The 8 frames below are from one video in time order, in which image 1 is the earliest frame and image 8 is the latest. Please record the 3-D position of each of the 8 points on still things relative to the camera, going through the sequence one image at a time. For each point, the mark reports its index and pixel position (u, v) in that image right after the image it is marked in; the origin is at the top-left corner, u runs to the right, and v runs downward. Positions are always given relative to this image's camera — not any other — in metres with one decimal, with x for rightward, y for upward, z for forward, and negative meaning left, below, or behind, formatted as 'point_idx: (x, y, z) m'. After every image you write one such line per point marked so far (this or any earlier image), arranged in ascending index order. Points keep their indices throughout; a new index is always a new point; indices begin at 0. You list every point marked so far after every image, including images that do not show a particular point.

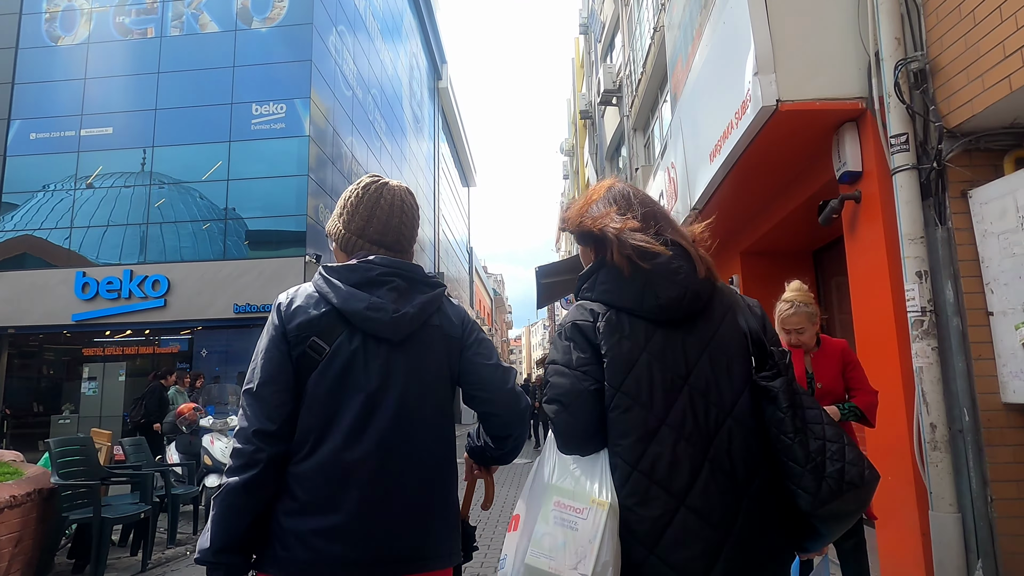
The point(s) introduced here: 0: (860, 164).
0: (+2.1, +0.7, +3.9) m
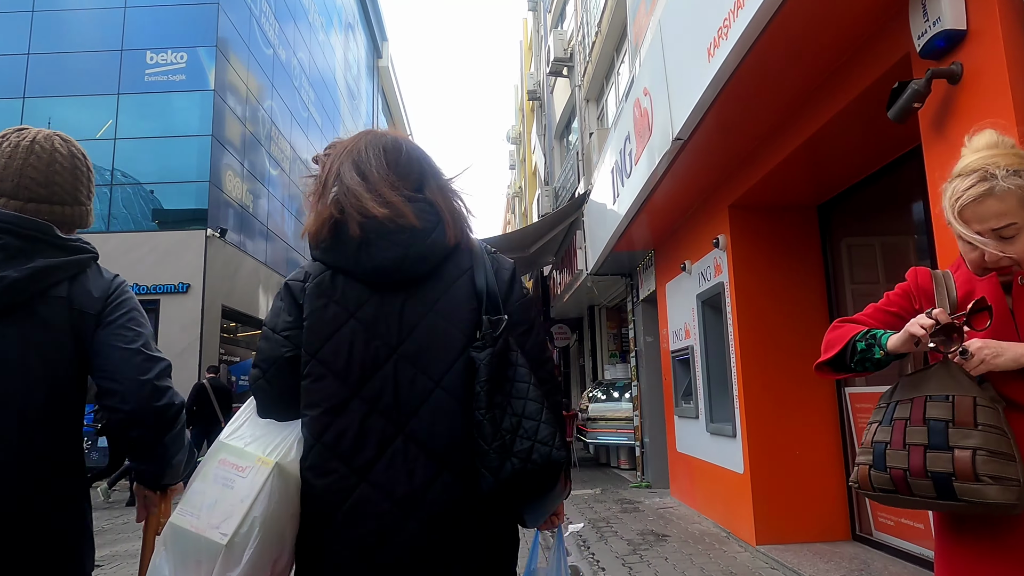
0: (+1.7, +1.0, +2.5) m
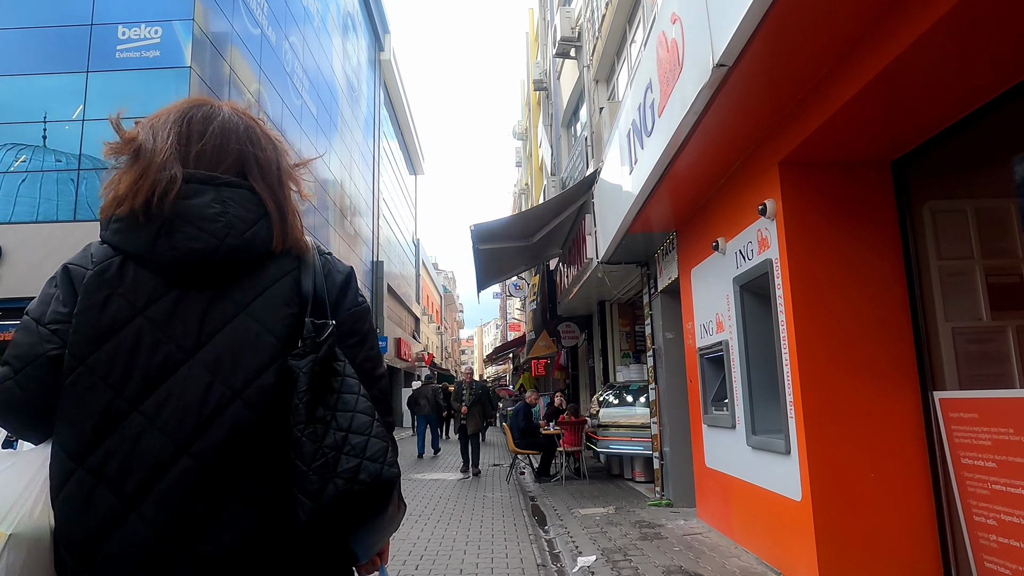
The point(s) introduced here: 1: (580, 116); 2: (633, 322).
0: (+1.6, +1.2, +1.4) m
1: (+1.6, +4.0, +15.5) m
2: (+2.1, -0.6, +11.3) m
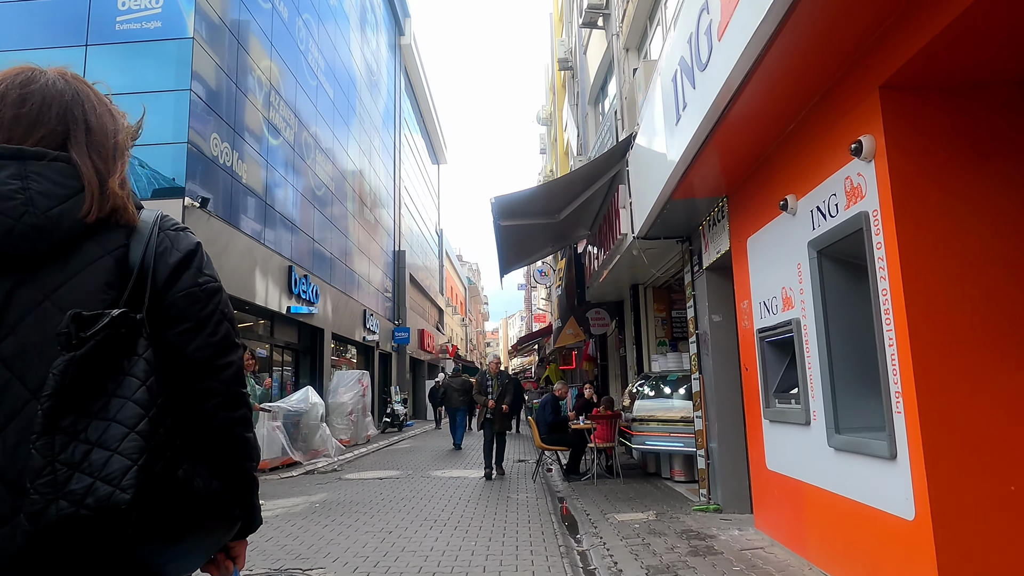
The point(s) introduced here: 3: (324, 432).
0: (+1.7, +1.3, +0.5) m
1: (+2.1, +4.4, +14.6) m
2: (+2.5, -0.3, +10.4) m
3: (-3.7, -2.9, +13.3) m
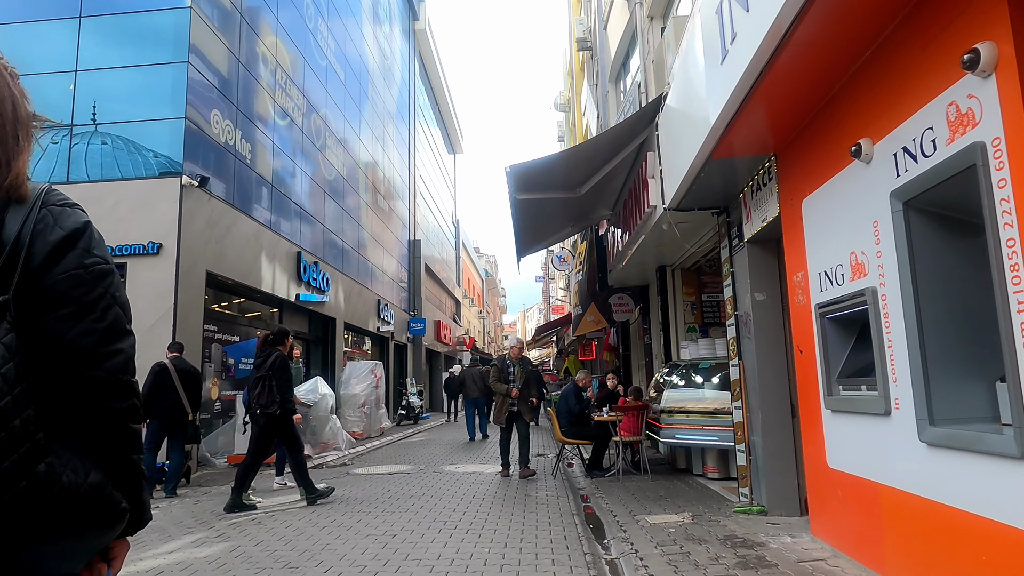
0: (+1.6, +1.5, -0.2) m
1: (+2.5, +4.7, +13.8) m
2: (+2.7, -0.1, +9.6) m
3: (-3.4, -2.6, +12.7) m
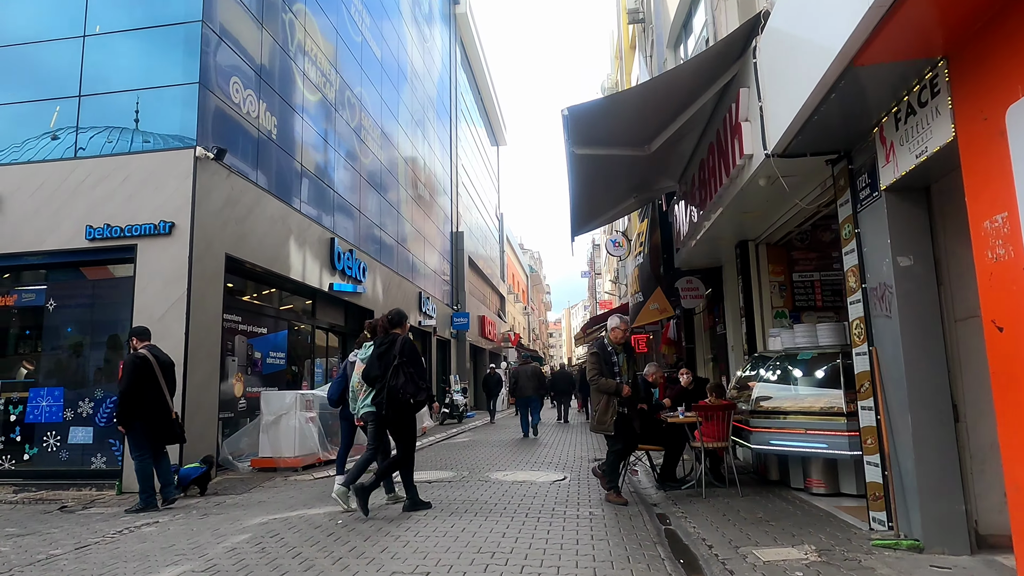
0: (+1.7, +1.7, -1.6) m
1: (+3.4, +4.9, +12.3) m
2: (+3.4, +0.2, +8.1) m
3: (-2.5, -2.4, +11.6) m
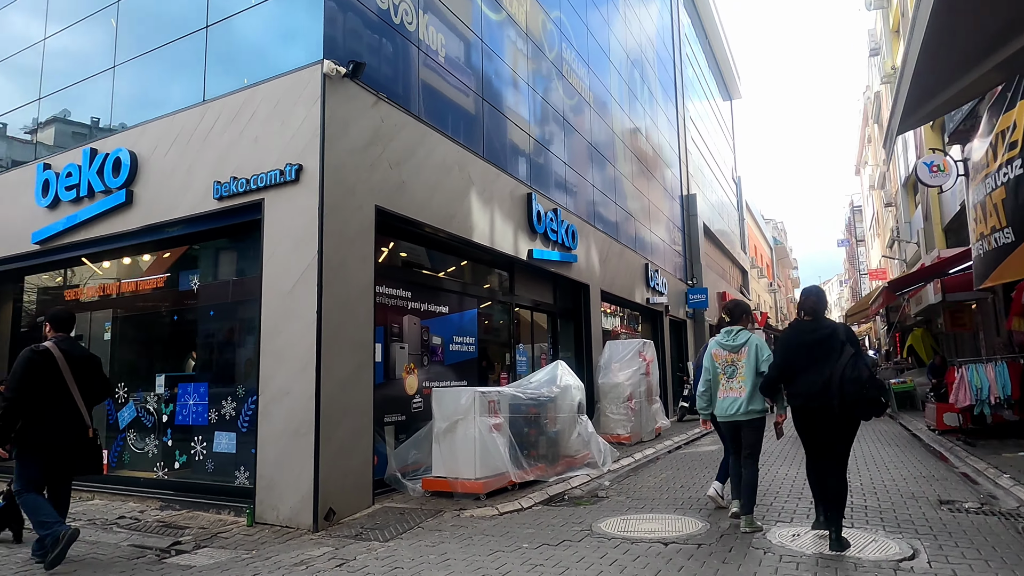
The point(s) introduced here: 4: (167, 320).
0: (+0.2, +2.0, -5.2) m
1: (+6.3, +5.7, +7.3) m
2: (+5.2, +0.9, +3.4) m
3: (+0.9, -1.9, +8.7) m
4: (-4.1, -0.4, +7.9) m
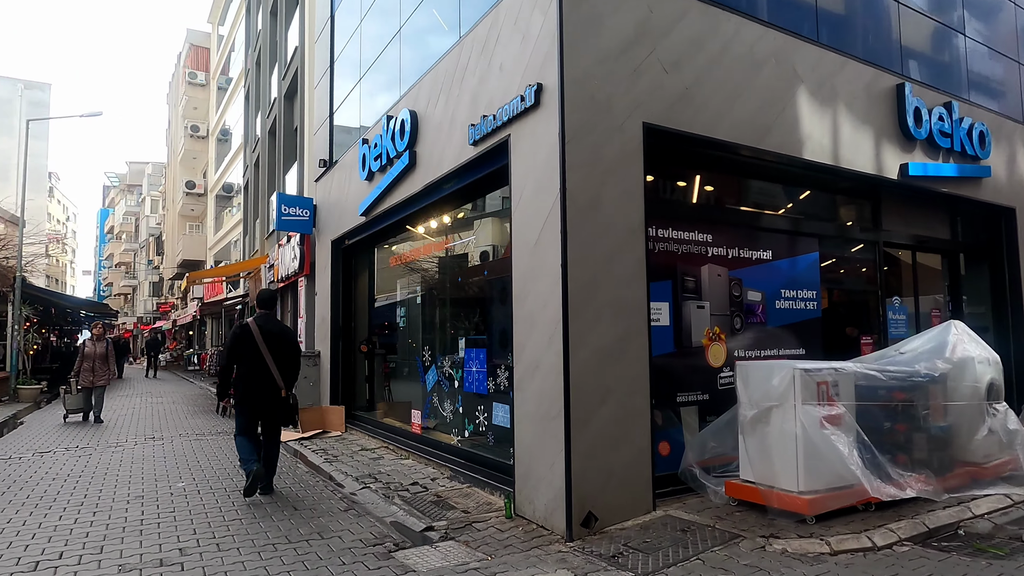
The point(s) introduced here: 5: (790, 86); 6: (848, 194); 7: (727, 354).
0: (-4.0, +1.6, -5.8) m
1: (+7.5, +6.4, +1.3) m
2: (+4.8, +1.3, -1.1) m
3: (+4.2, -1.2, +5.7) m
4: (-0.6, +0.1, +7.6) m
5: (+2.7, +2.0, +6.5) m
6: (+3.9, +1.1, +7.6) m
7: (+2.0, -0.6, +6.2) m
